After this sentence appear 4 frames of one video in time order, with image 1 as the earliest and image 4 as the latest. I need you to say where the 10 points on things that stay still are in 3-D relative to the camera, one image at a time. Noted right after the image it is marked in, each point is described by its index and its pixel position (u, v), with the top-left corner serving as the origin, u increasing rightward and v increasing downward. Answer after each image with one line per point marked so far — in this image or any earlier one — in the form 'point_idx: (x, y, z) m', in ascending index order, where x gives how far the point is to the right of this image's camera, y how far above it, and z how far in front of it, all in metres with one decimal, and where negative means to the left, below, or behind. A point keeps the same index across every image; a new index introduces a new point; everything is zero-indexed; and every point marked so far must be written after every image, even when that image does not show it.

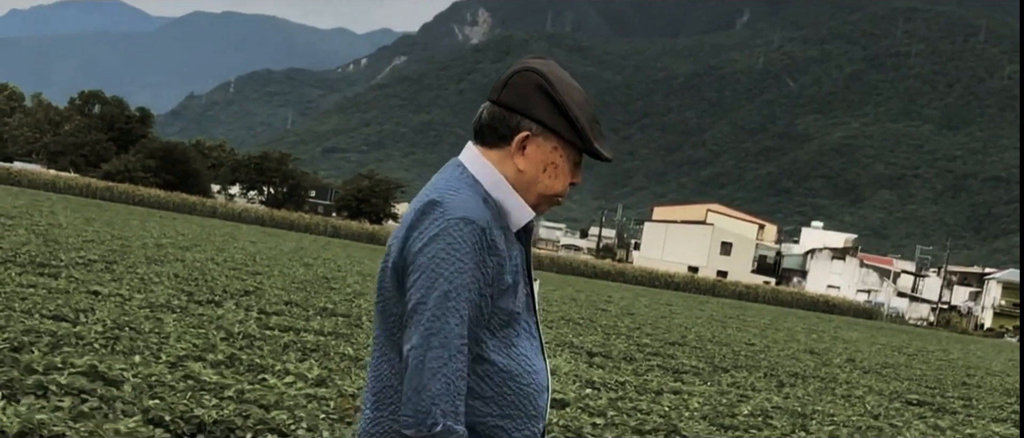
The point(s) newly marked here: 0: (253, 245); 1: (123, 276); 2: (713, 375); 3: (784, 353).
0: (-5.1, -0.5, +19.1) m
1: (-3.9, -0.6, +9.7) m
2: (+2.0, -1.5, +9.7) m
3: (+3.4, -1.7, +12.6) m
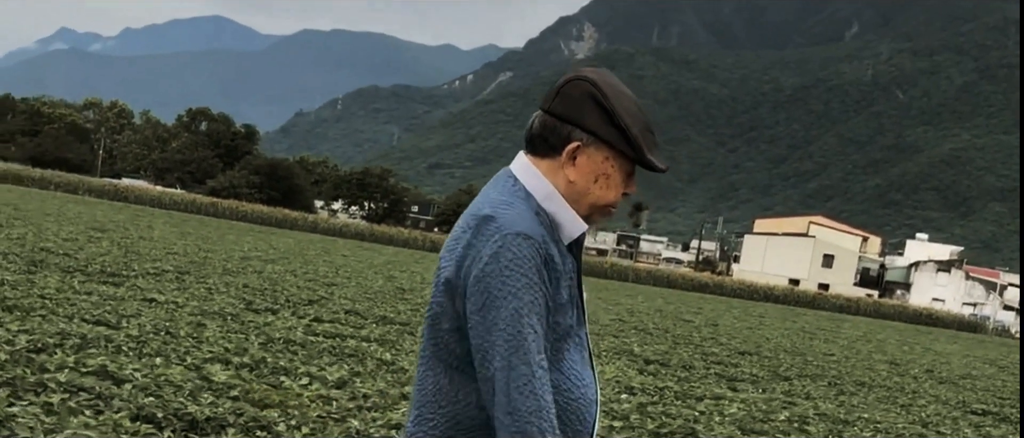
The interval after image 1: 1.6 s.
0: (-3.4, -0.8, +19.6) m
1: (-3.4, -0.7, +10.1) m
2: (+2.5, -1.6, +9.4) m
3: (+4.3, -1.8, +12.1) m
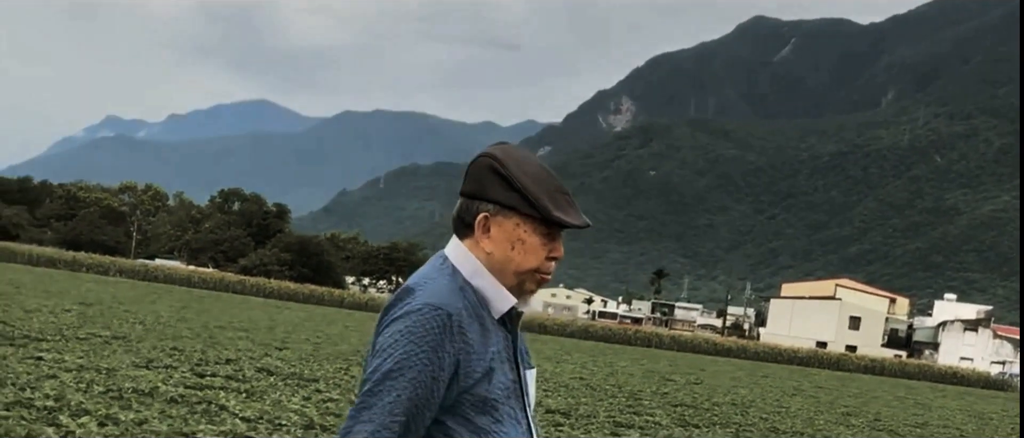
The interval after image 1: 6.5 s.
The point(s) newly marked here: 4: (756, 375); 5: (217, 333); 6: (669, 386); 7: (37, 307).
0: (-3.4, -2.2, +19.8) m
1: (-4.4, -1.3, +10.4) m
2: (+1.4, -2.0, +9.0) m
3: (+3.5, -2.3, +11.5) m
4: (+4.5, -2.9, +17.8) m
5: (-4.3, -1.7, +14.1) m
6: (+2.4, -2.5, +14.1) m
7: (-5.8, -1.2, +11.8) m
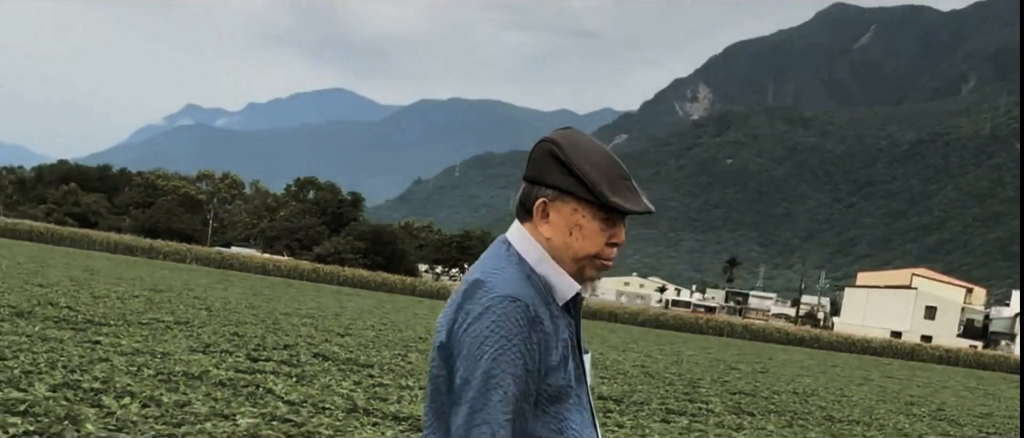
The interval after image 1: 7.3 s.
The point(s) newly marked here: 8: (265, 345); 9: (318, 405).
0: (-2.0, -2.0, +19.9) m
1: (-3.8, -1.2, +10.6) m
2: (+1.9, -1.8, +8.8) m
3: (+4.1, -2.1, +11.1) m
4: (+5.7, -2.7, +17.3) m
5: (-3.4, -1.5, +14.3) m
6: (+3.3, -2.3, +13.8) m
7: (-5.0, -1.0, +12.2) m
8: (-2.7, -1.4, +10.8) m
9: (-1.5, -1.4, +7.4) m
